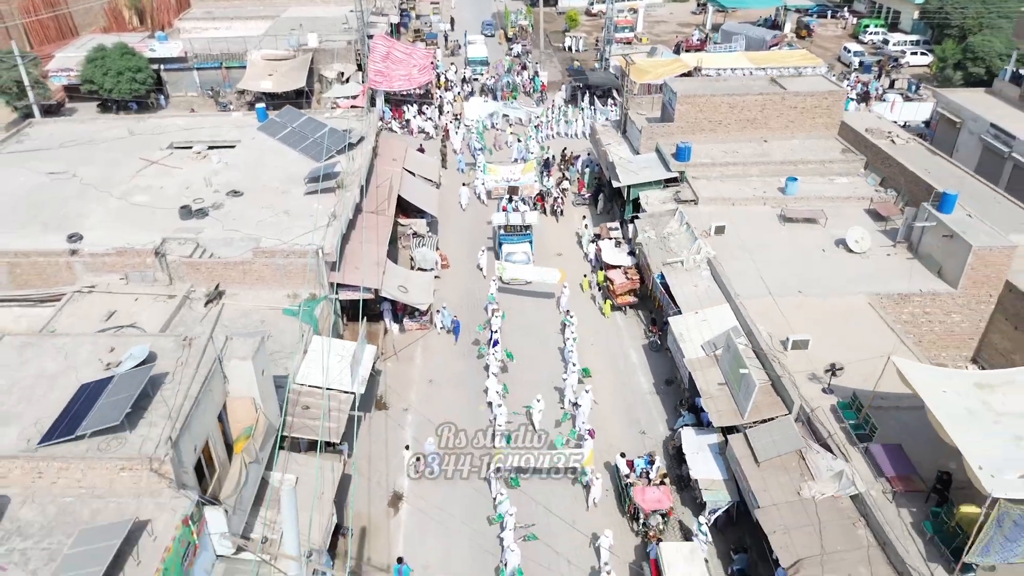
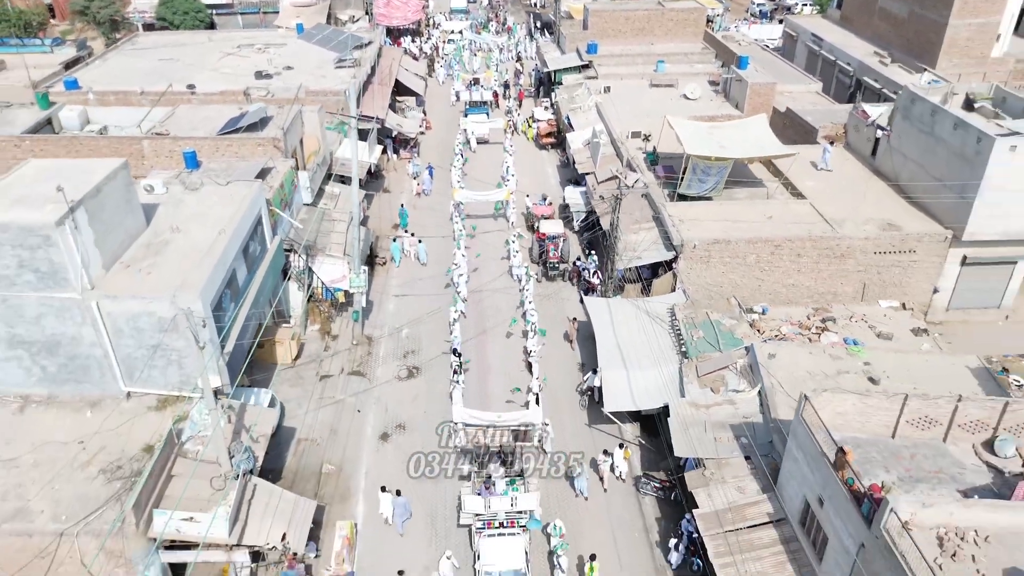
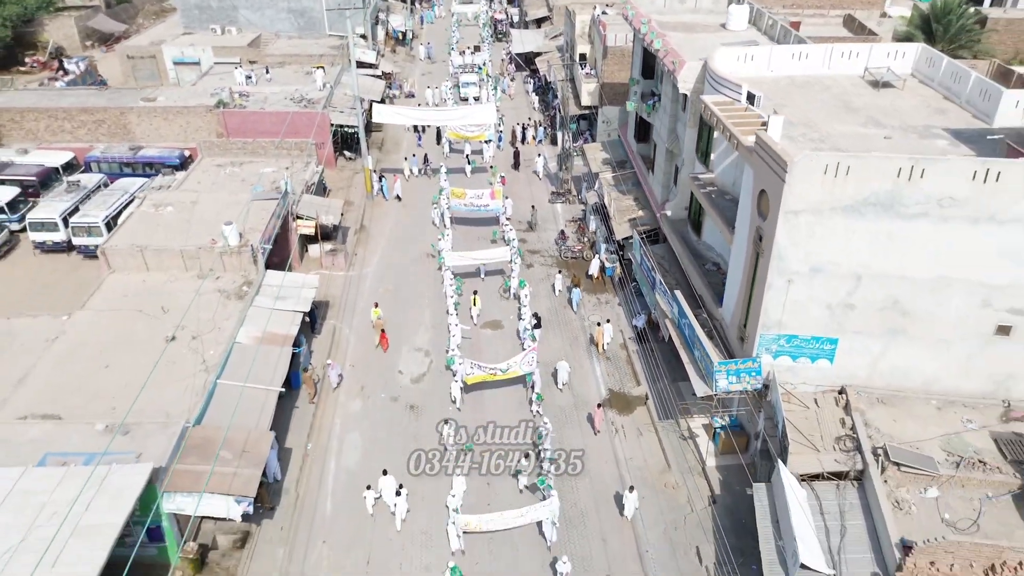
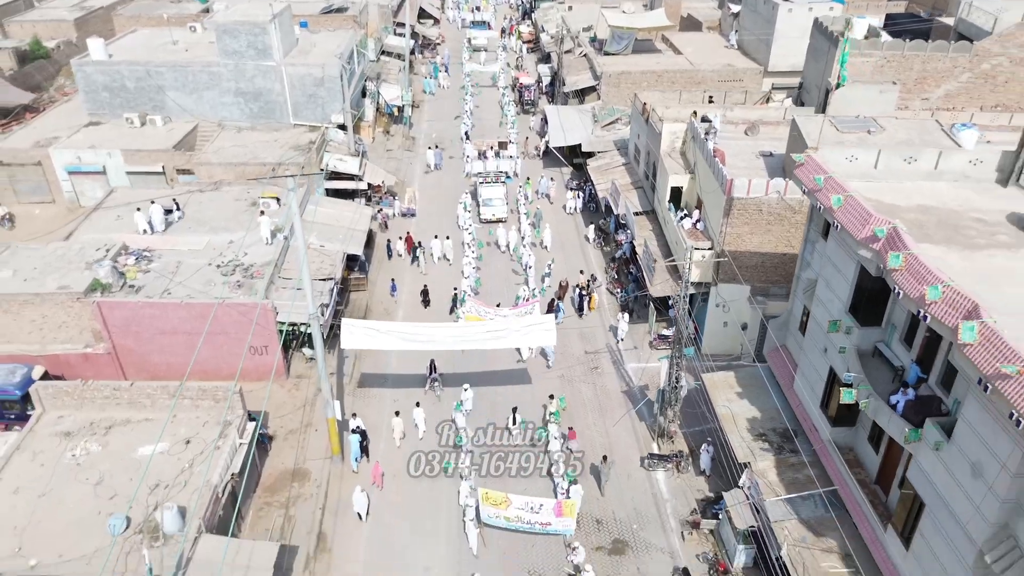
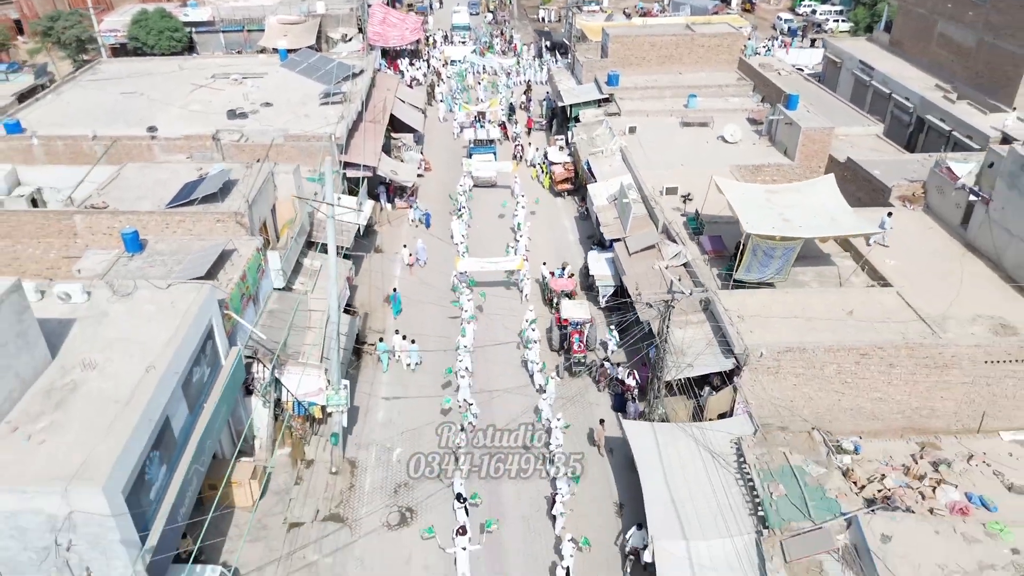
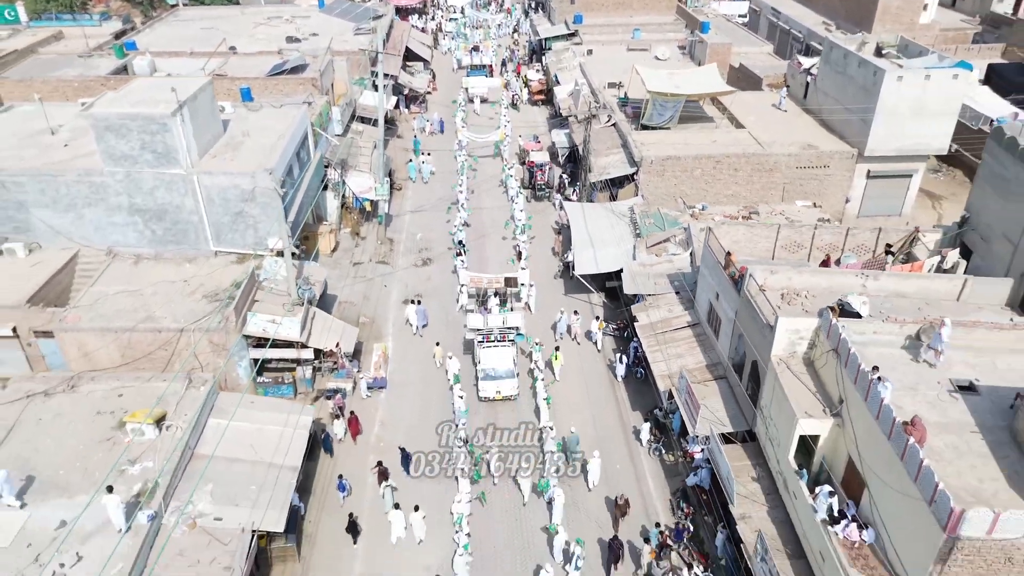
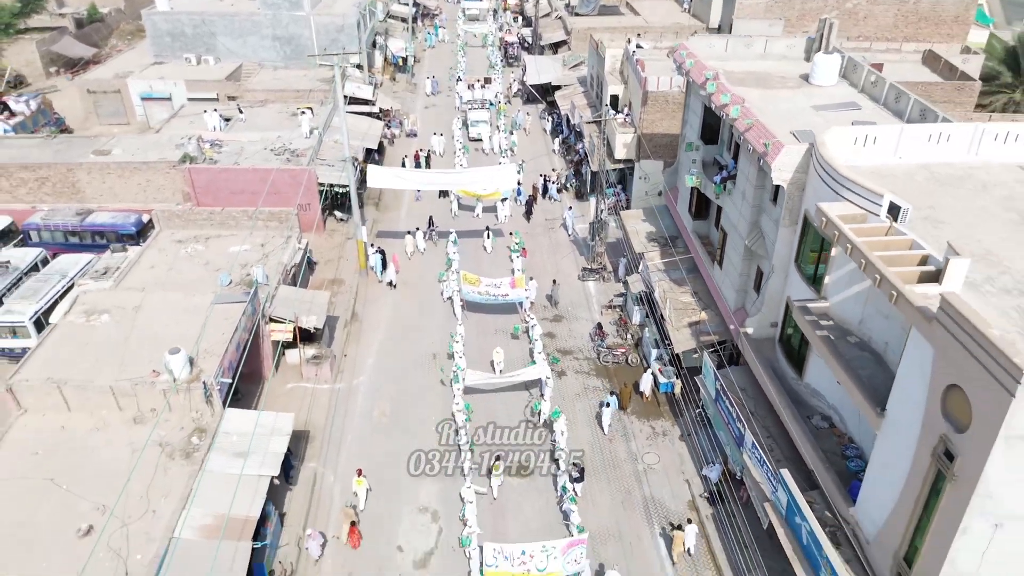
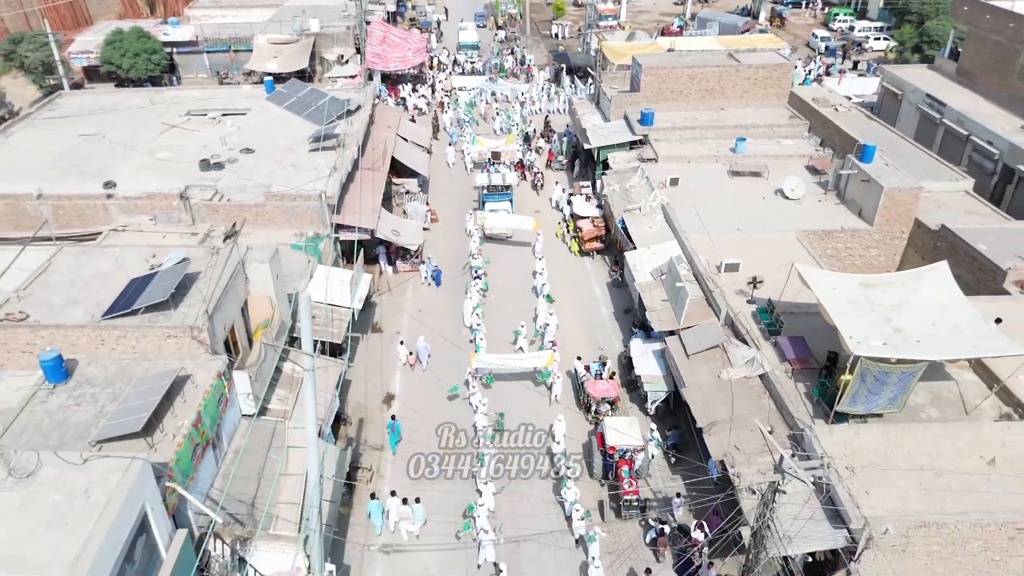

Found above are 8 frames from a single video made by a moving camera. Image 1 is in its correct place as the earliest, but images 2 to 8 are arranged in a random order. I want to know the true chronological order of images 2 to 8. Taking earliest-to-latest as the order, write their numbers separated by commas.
8, 5, 2, 6, 4, 7, 3
